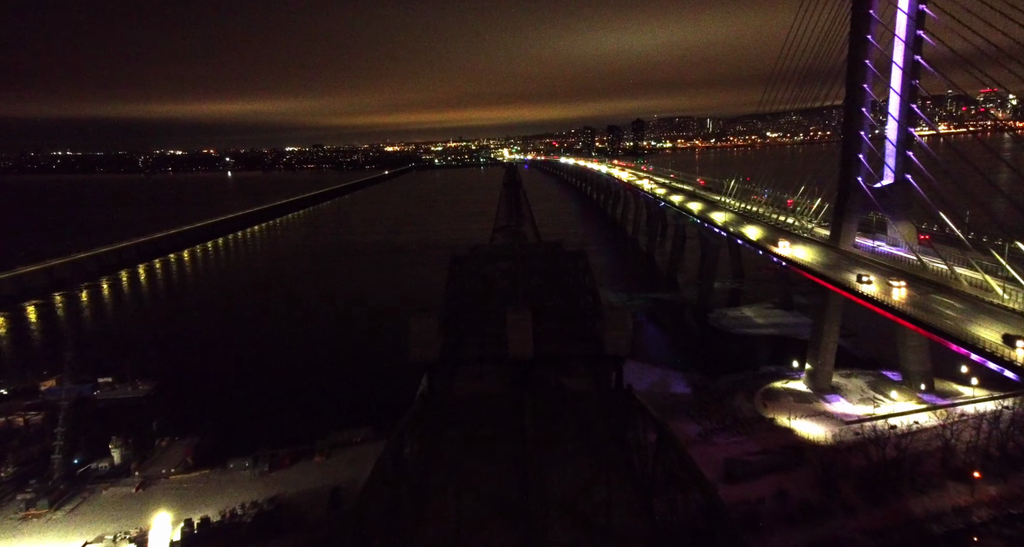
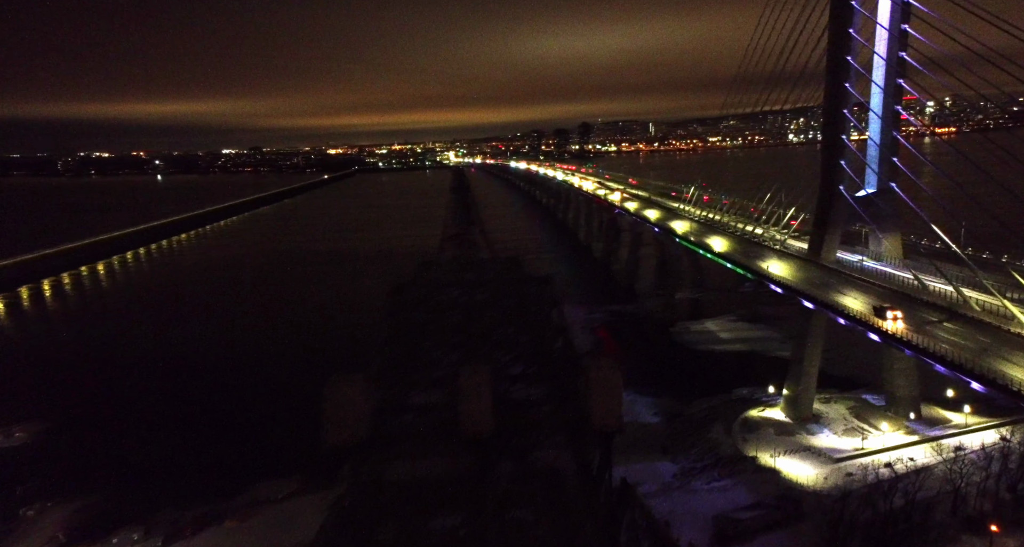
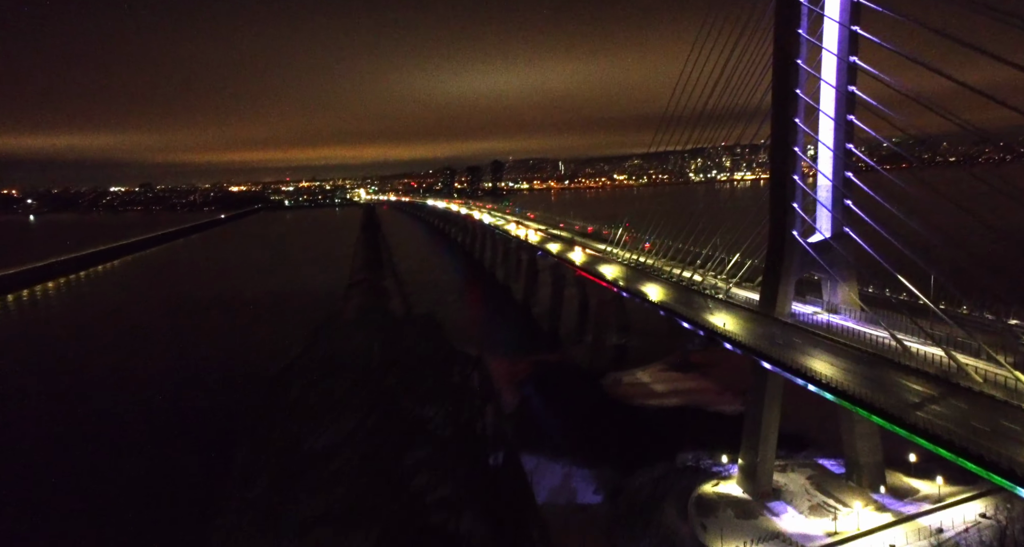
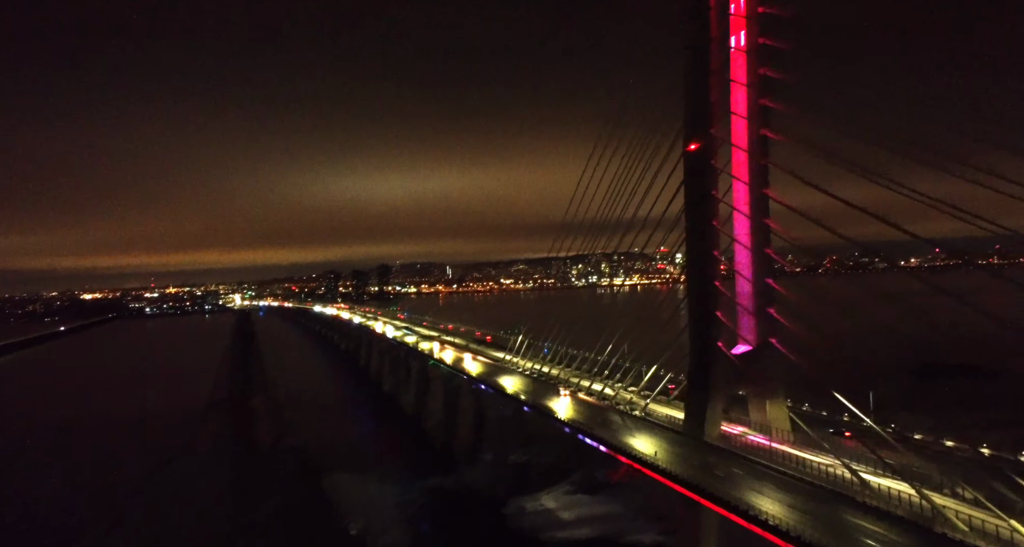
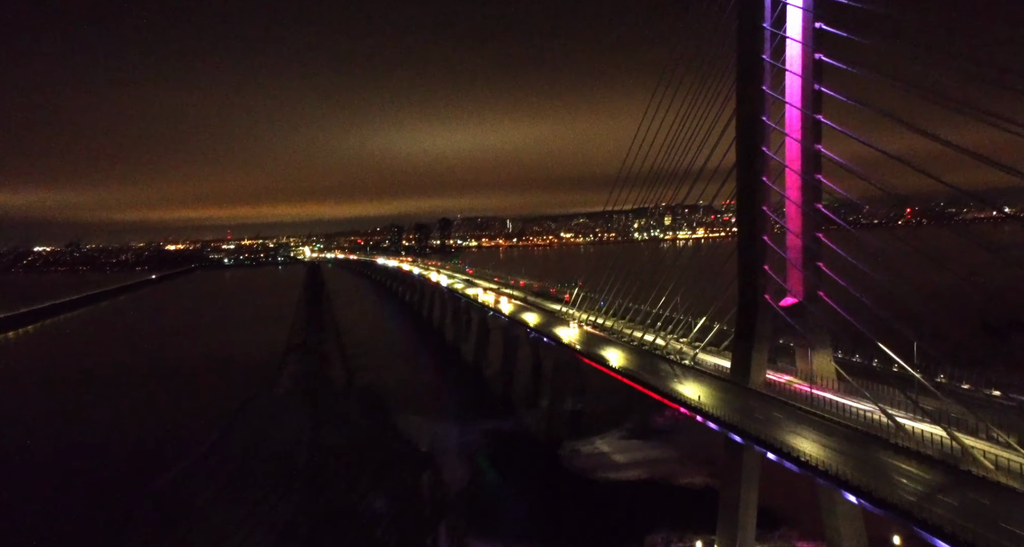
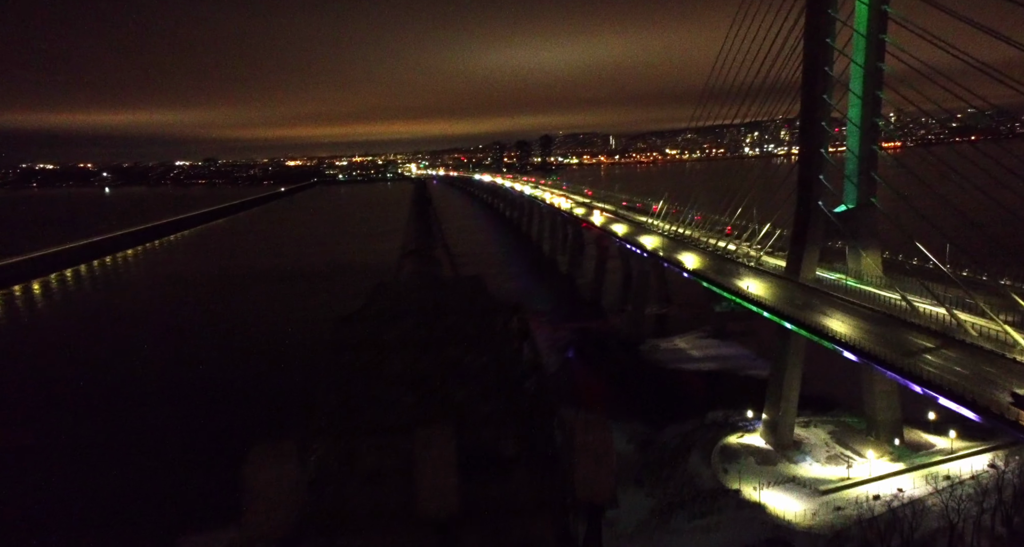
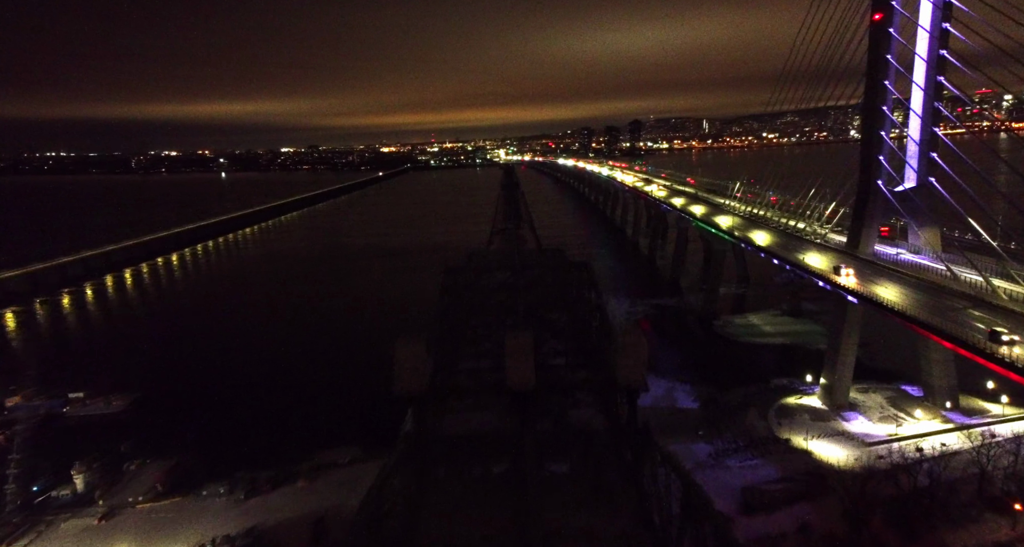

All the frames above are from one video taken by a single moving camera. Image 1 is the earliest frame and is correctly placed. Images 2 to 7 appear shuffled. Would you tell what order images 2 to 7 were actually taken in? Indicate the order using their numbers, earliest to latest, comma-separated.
7, 2, 6, 3, 5, 4
